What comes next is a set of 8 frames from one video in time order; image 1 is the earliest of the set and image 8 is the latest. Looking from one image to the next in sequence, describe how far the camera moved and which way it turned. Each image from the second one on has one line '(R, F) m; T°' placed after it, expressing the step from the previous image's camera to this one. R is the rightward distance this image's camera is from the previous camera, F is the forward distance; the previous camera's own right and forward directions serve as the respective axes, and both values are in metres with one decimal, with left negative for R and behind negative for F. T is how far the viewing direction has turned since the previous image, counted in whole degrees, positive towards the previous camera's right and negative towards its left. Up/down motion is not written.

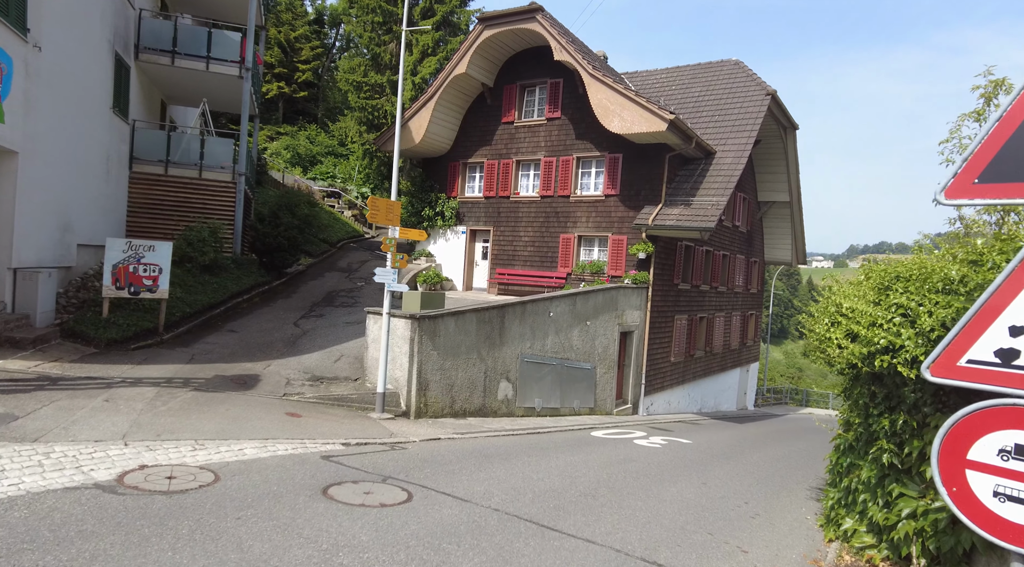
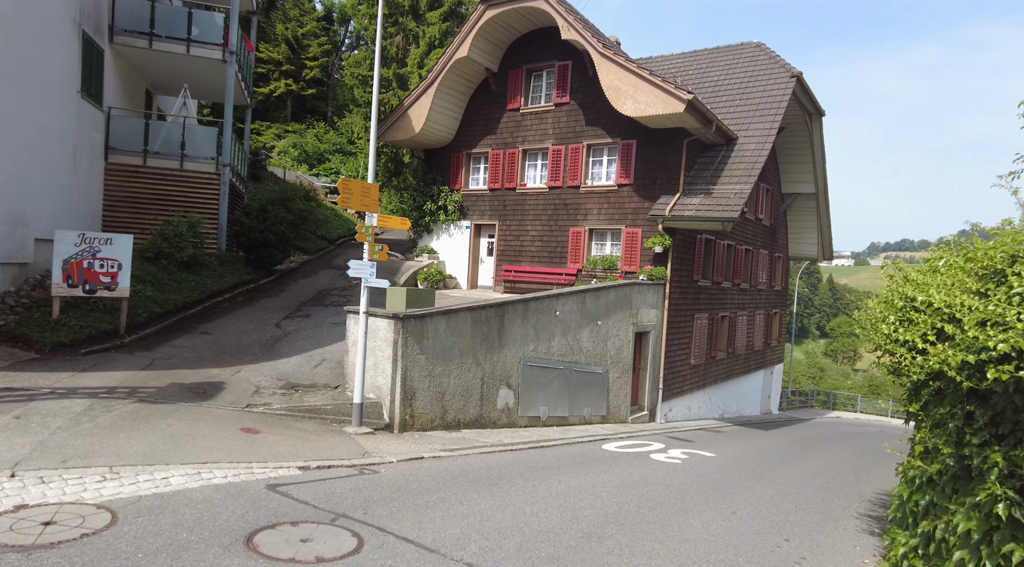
(+0.3, +1.6) m; -1°
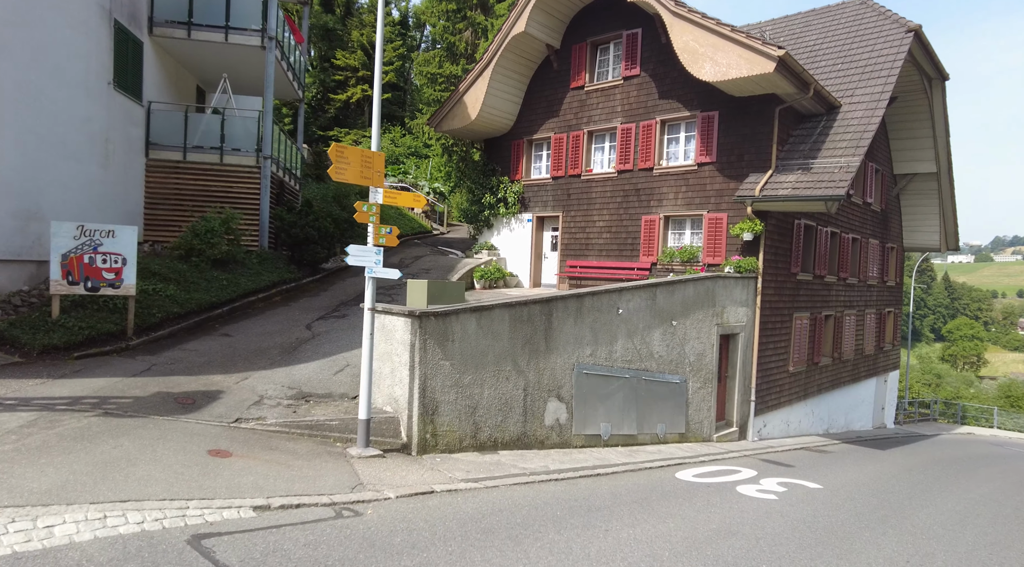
(+0.6, +2.2) m; -7°
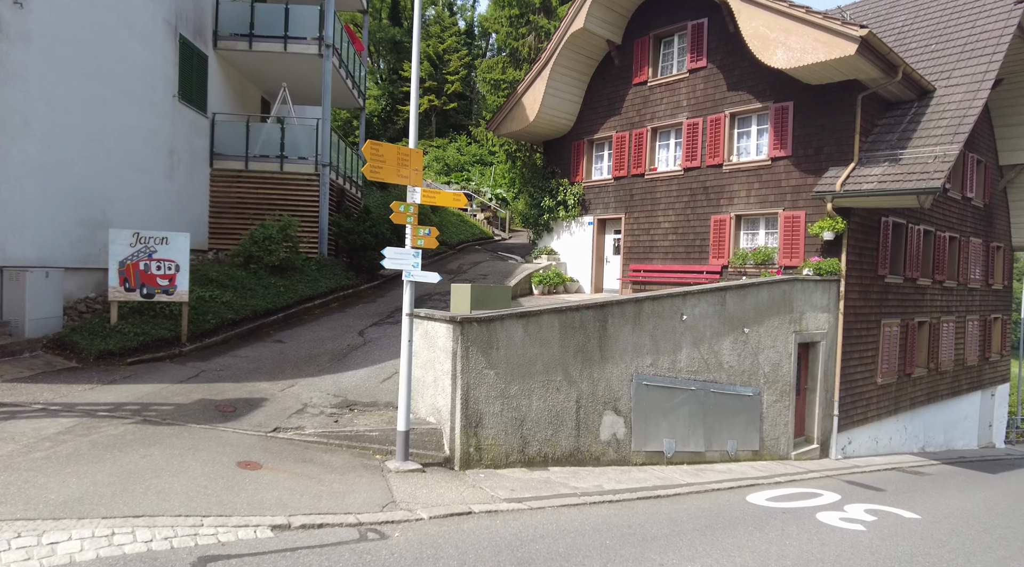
(+0.3, +0.6) m; -6°
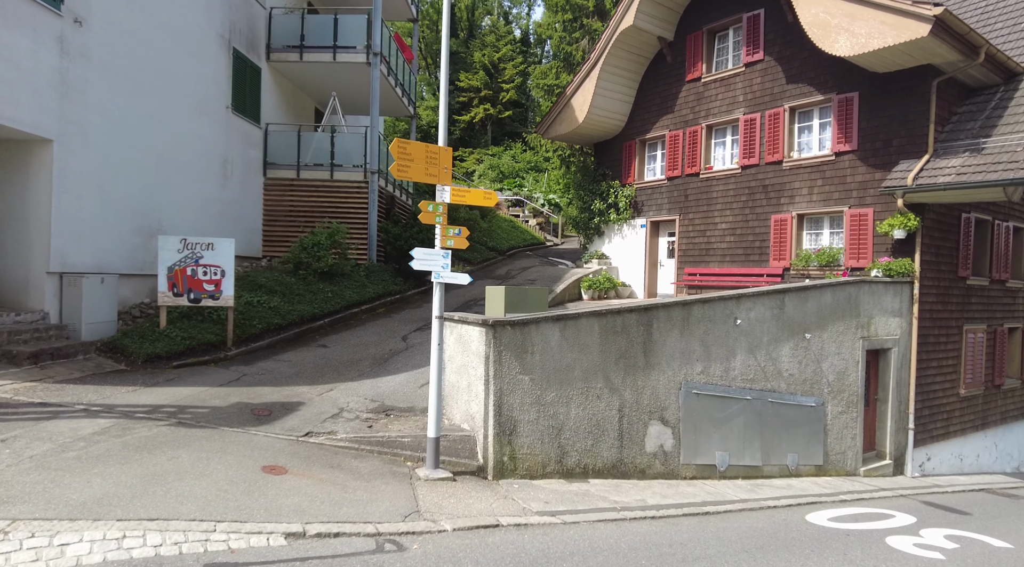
(+0.4, +0.3) m; -5°
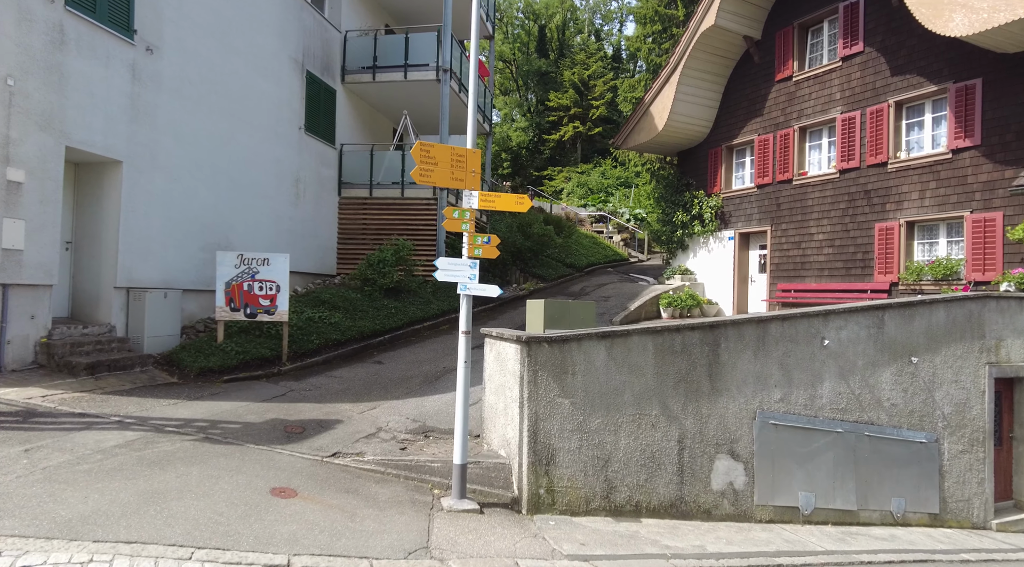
(+0.8, +0.8) m; -9°
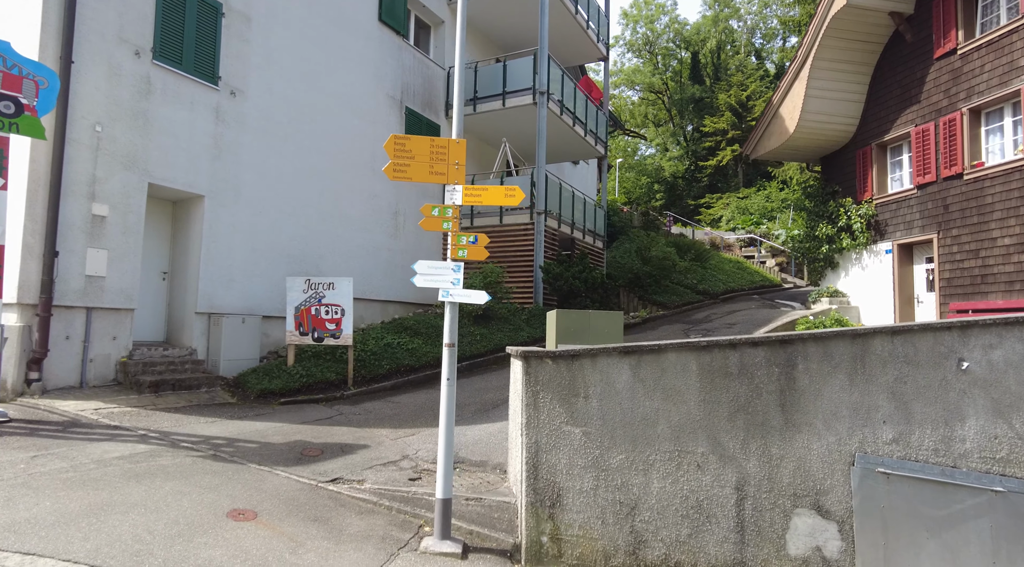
(+1.8, +1.3) m; -16°
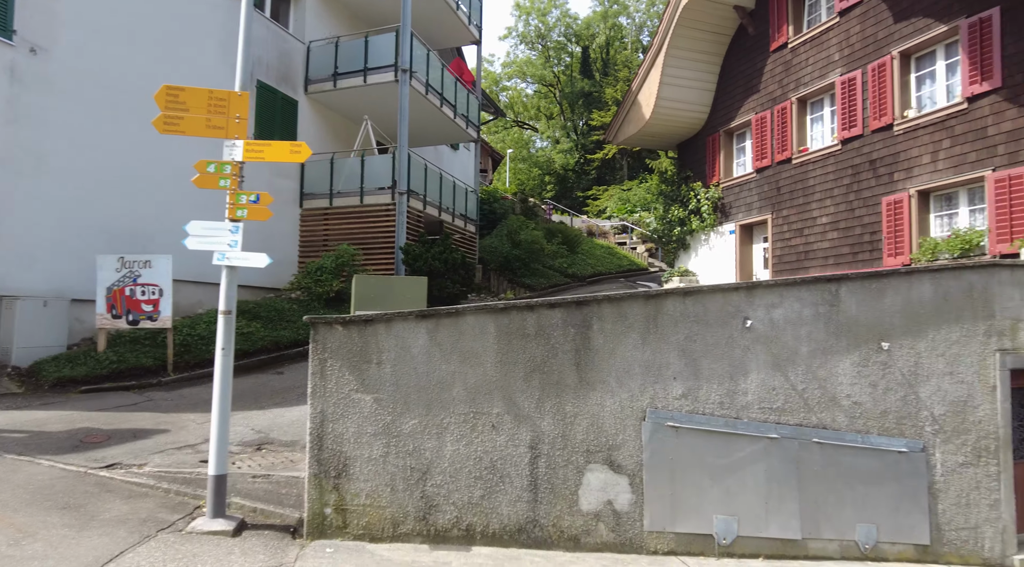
(+1.1, +0.1) m; +7°
